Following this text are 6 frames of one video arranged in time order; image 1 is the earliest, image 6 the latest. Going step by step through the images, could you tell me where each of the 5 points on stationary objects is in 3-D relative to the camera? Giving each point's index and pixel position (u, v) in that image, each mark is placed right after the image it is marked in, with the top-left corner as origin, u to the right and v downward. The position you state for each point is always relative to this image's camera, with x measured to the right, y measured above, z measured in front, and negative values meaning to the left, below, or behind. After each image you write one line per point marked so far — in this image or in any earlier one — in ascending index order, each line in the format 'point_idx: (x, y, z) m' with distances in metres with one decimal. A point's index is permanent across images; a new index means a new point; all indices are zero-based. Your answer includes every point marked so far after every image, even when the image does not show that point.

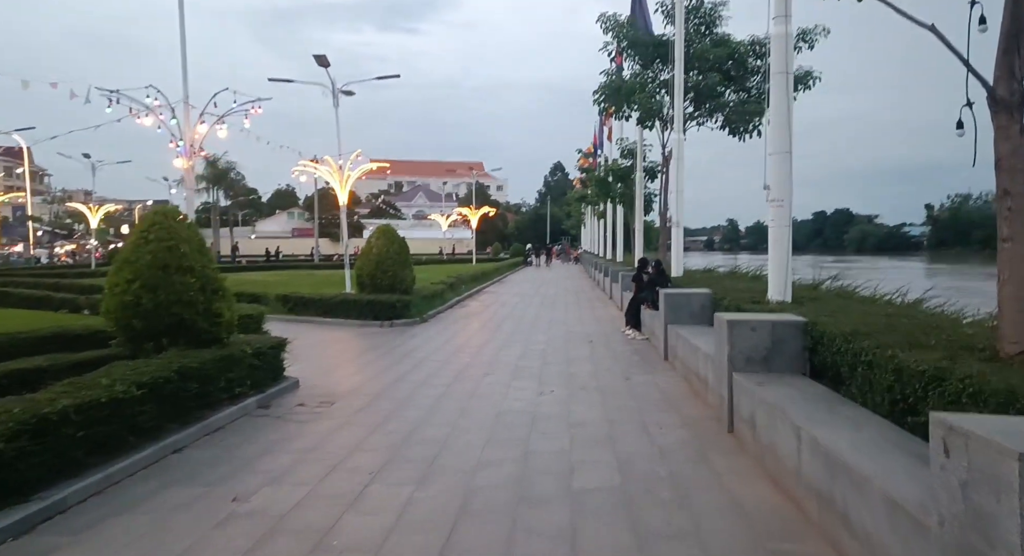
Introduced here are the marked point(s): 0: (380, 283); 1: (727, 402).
0: (-3.2, -0.1, +14.6) m
1: (+2.1, -1.2, +5.9) m
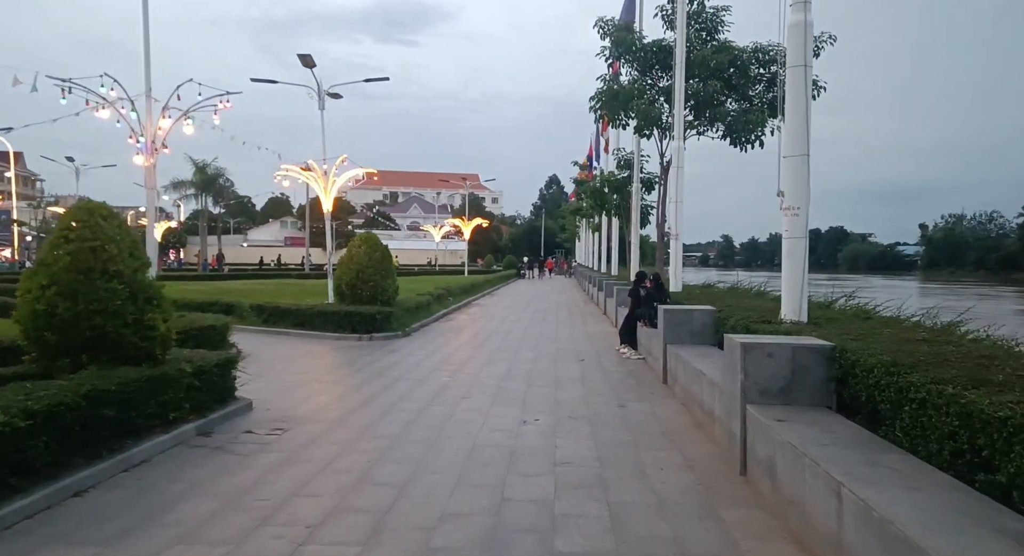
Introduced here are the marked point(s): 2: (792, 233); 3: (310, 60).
0: (-3.5, -0.3, +13.8) m
1: (+1.9, -1.4, +5.1) m
2: (+3.2, +0.5, +6.9) m
3: (-6.0, +6.4, +17.9) m
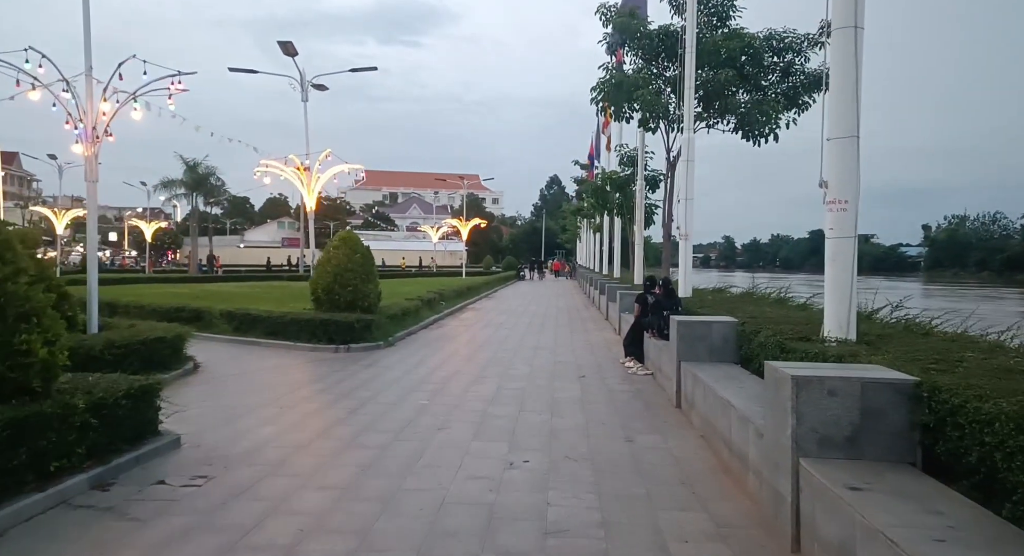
0: (-3.6, -0.4, +12.5) m
1: (+1.7, -1.4, +3.8) m
2: (+3.0, +0.4, +5.7) m
3: (-6.1, +6.3, +16.7) m
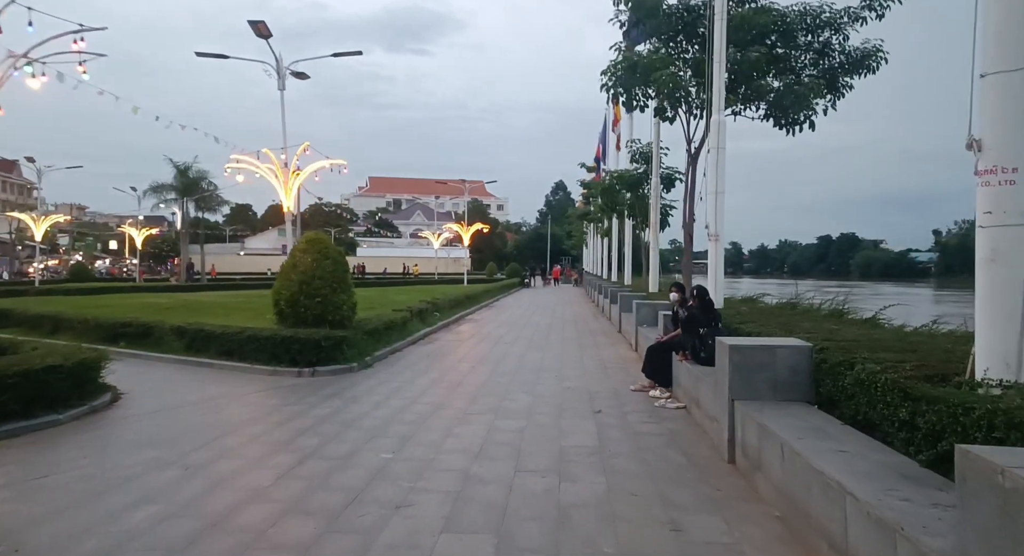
0: (-3.6, -0.6, +10.6) m
1: (+1.6, -1.5, +1.8) m
2: (+3.0, +0.4, +3.7) m
3: (-6.1, +6.1, +14.9) m
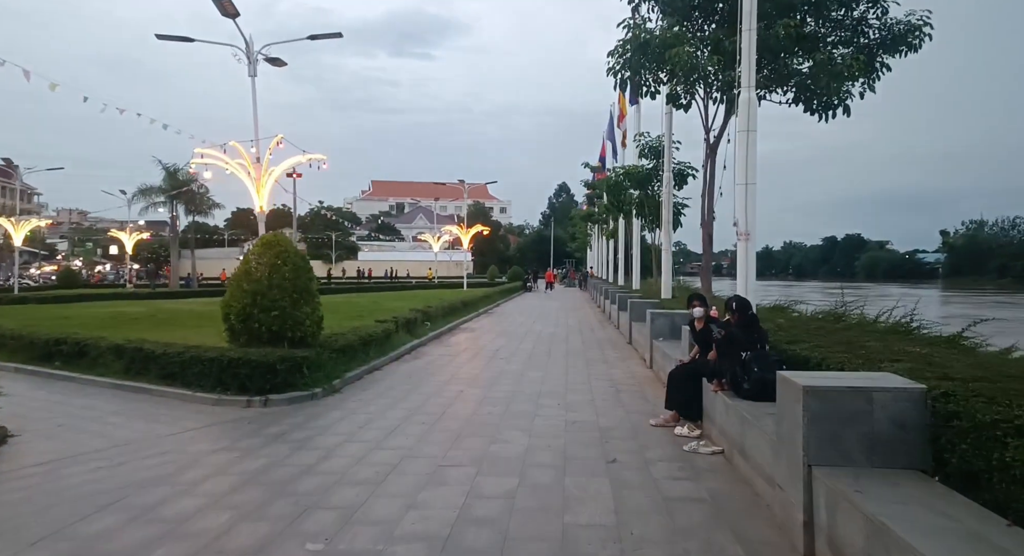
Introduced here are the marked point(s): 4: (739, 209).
0: (-3.7, -0.7, +8.9) m
1: (+1.5, -1.5, +0.1) m
2: (+2.8, +0.3, +2.0) m
3: (-6.2, +5.9, +13.3) m
4: (+3.7, +1.1, +9.8) m
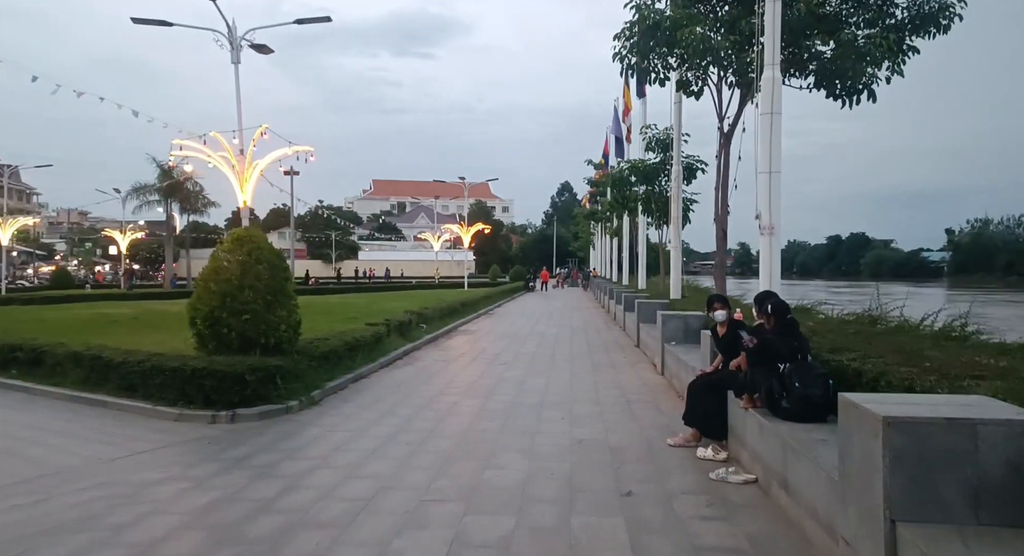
0: (-3.7, -0.7, +8.0) m
1: (+1.5, -1.5, -0.8) m
2: (+2.8, +0.3, +1.1) m
3: (-6.2, +5.9, +12.4) m
4: (+3.7, +1.1, +8.9) m
